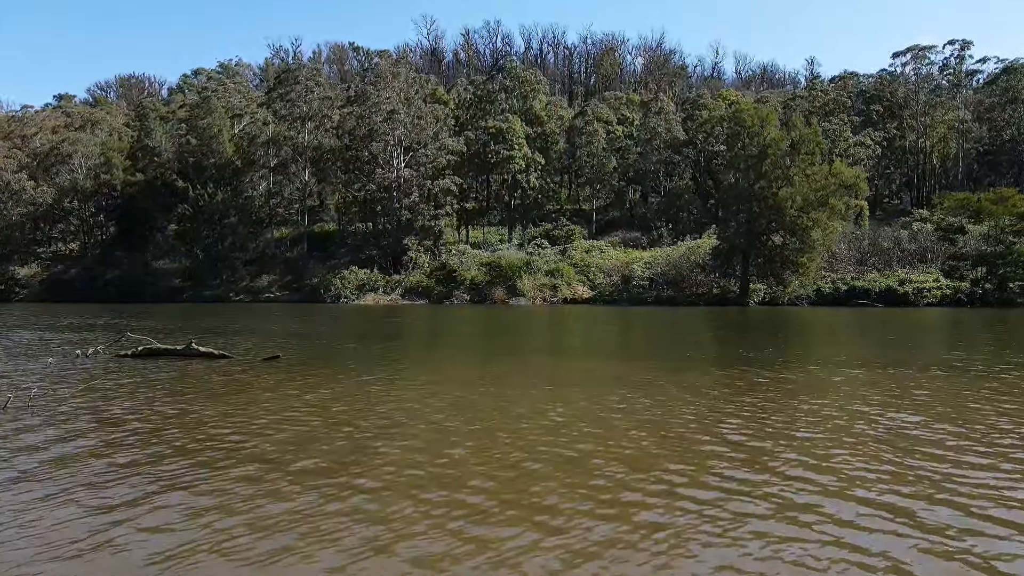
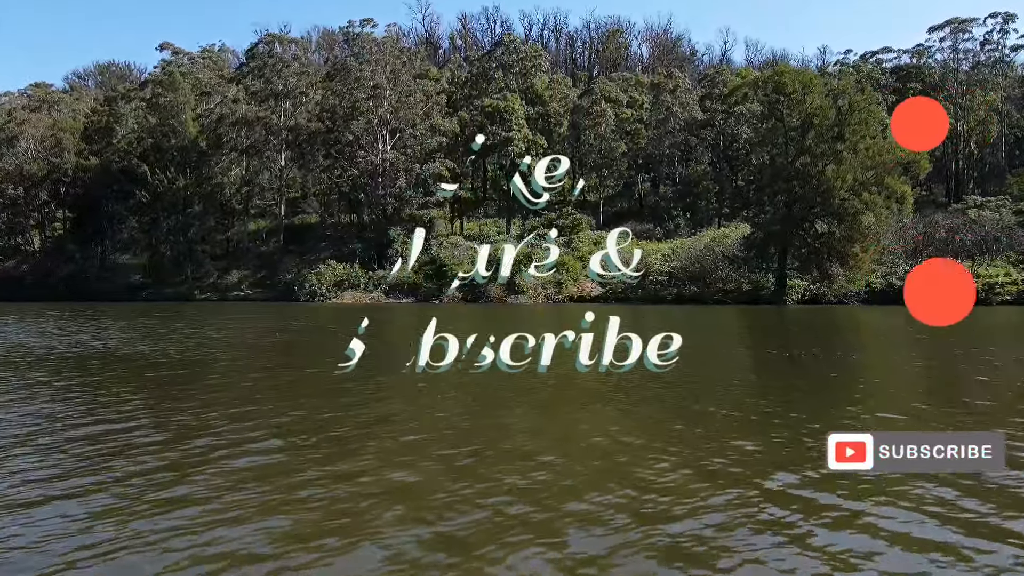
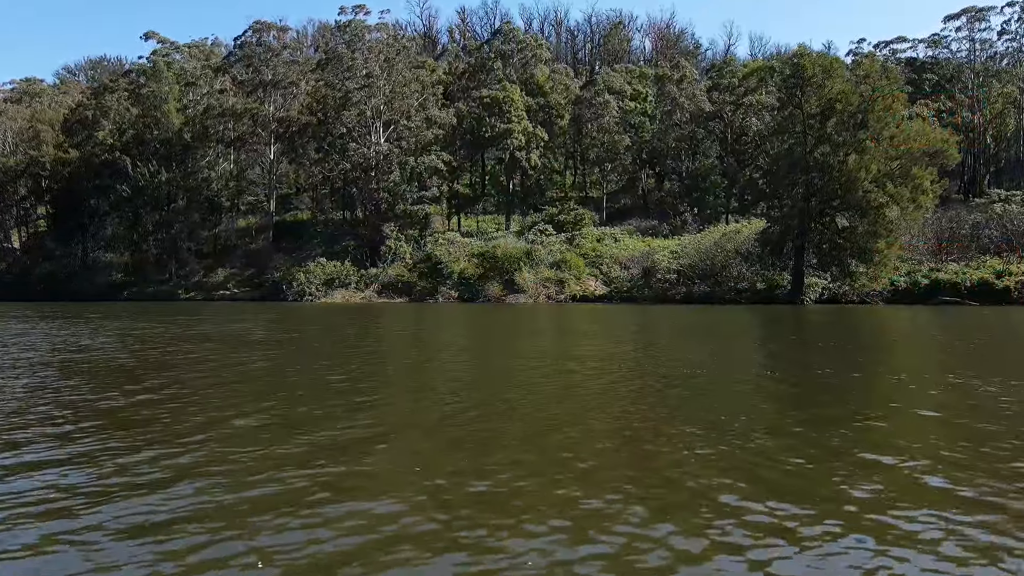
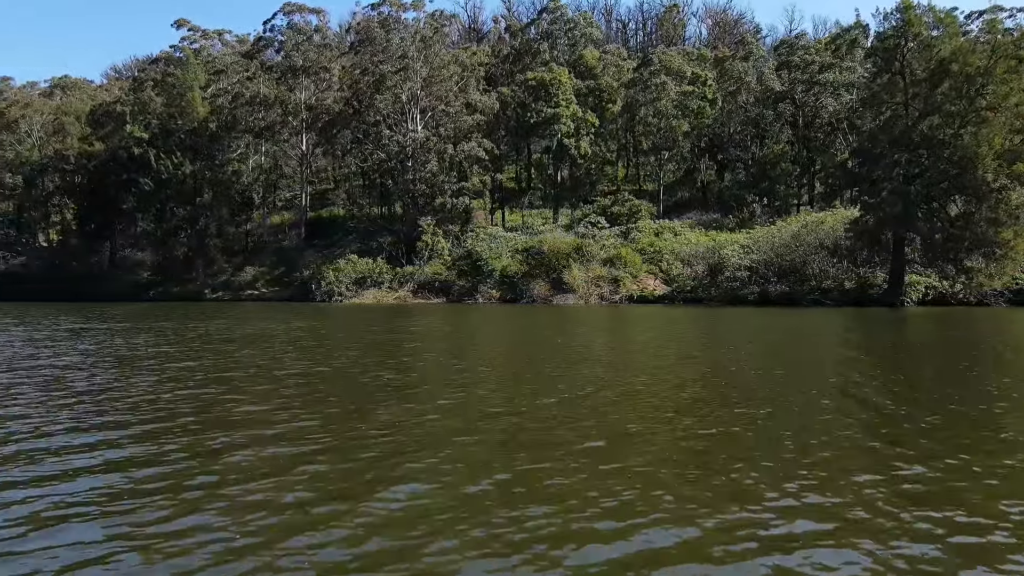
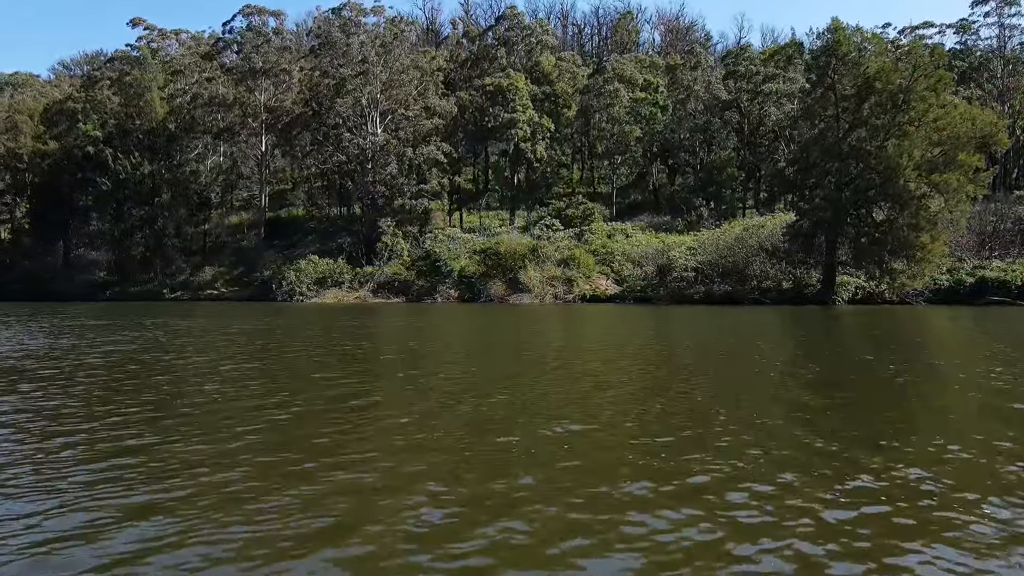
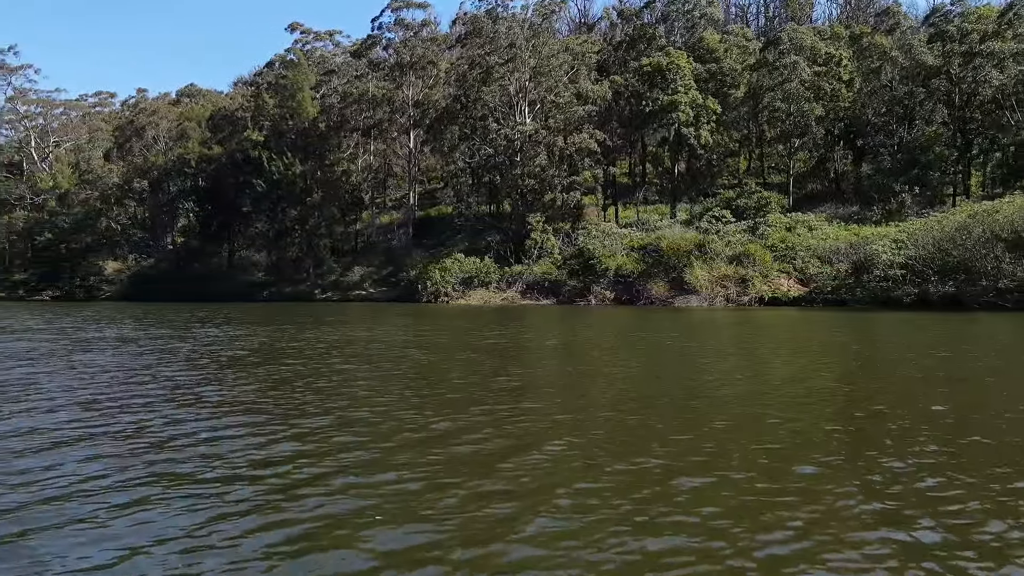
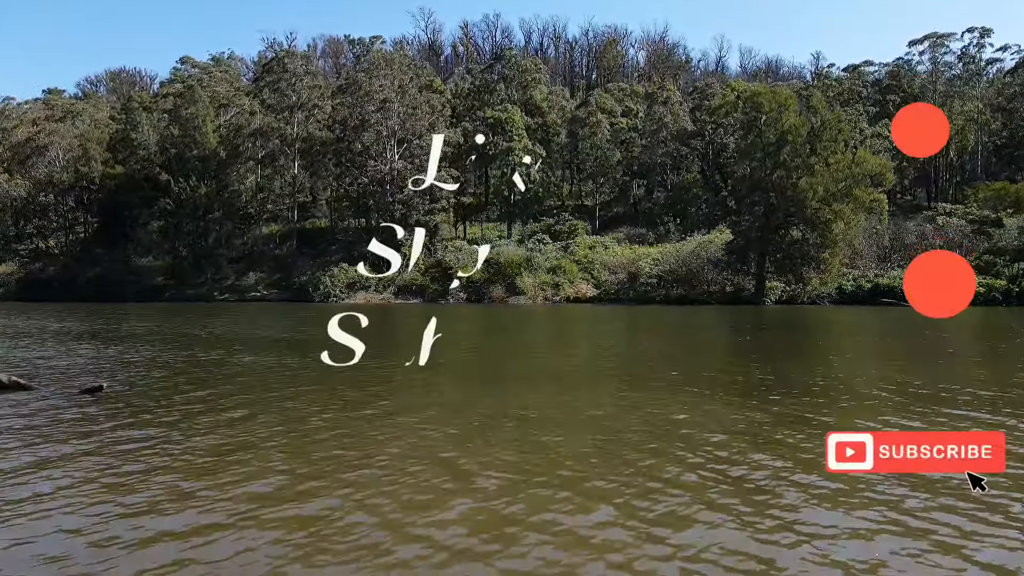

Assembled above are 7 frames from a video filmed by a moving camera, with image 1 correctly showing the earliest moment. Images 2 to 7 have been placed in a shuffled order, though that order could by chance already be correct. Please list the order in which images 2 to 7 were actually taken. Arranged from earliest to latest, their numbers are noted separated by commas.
7, 2, 3, 5, 4, 6
